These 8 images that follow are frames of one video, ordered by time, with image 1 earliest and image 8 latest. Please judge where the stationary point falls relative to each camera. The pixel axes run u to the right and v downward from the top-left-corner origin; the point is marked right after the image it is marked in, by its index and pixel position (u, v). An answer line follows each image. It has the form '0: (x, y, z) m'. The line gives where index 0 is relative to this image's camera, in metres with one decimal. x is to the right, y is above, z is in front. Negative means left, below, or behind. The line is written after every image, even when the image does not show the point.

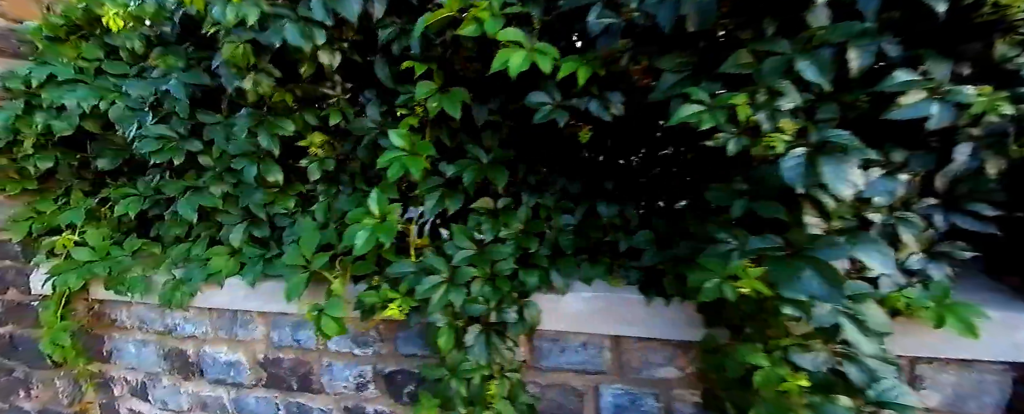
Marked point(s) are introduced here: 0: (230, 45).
0: (-0.7, +0.4, +1.0) m
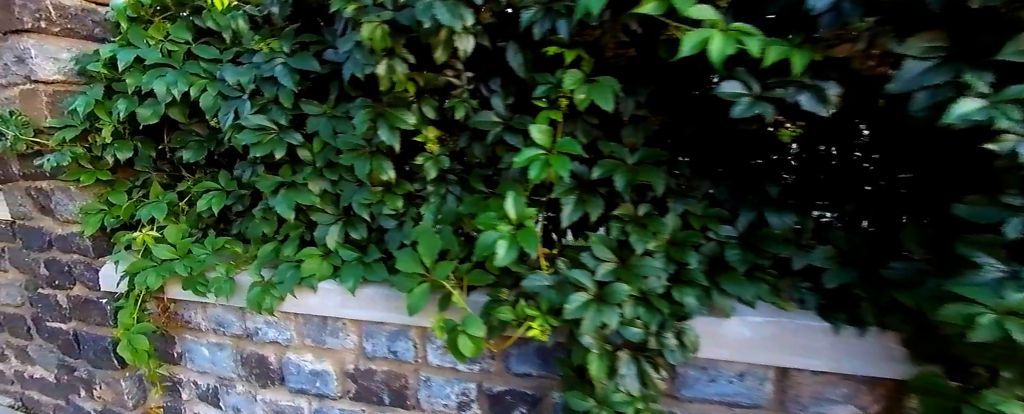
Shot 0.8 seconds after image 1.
0: (-0.3, +0.4, +0.8) m
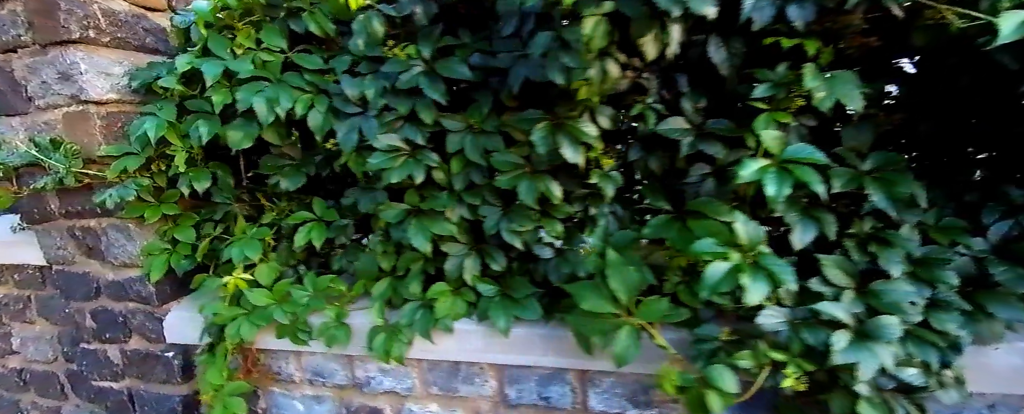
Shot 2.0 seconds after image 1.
0: (+0.1, +0.3, +0.7) m
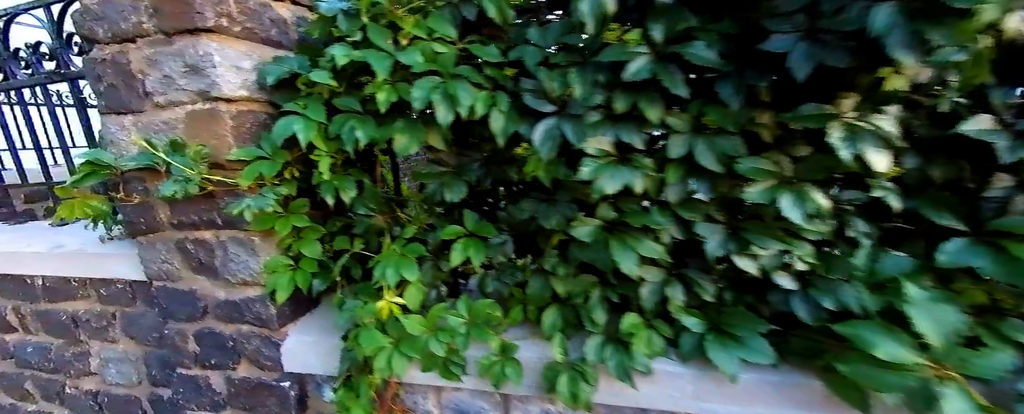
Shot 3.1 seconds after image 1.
0: (+0.6, +0.3, +0.5) m
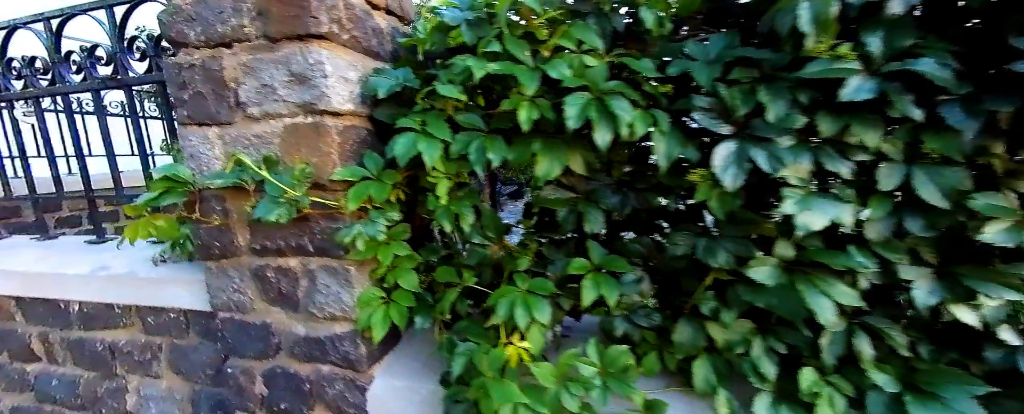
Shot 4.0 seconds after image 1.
0: (+0.9, +0.2, +0.4) m
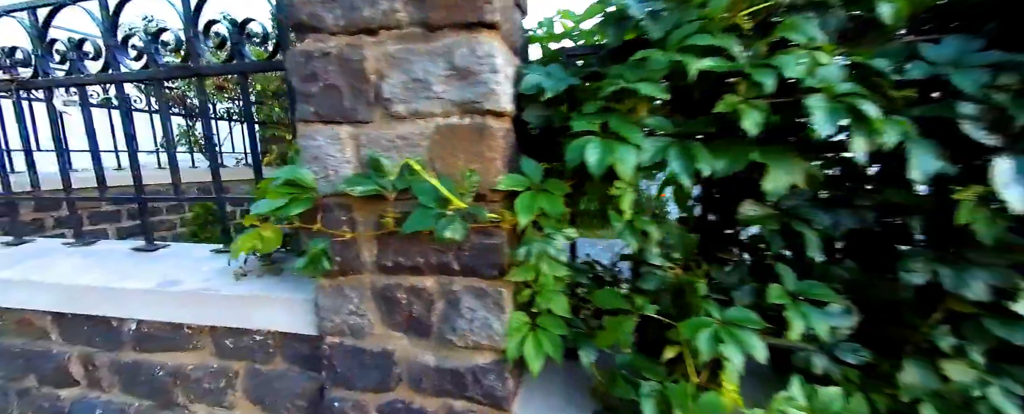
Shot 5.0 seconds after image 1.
0: (+1.3, +0.2, +0.4) m
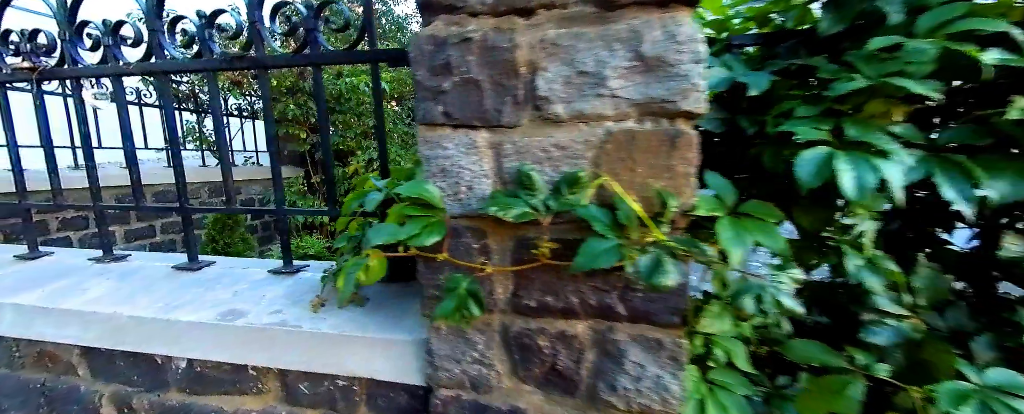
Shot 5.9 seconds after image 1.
0: (+1.6, +0.1, +0.2) m
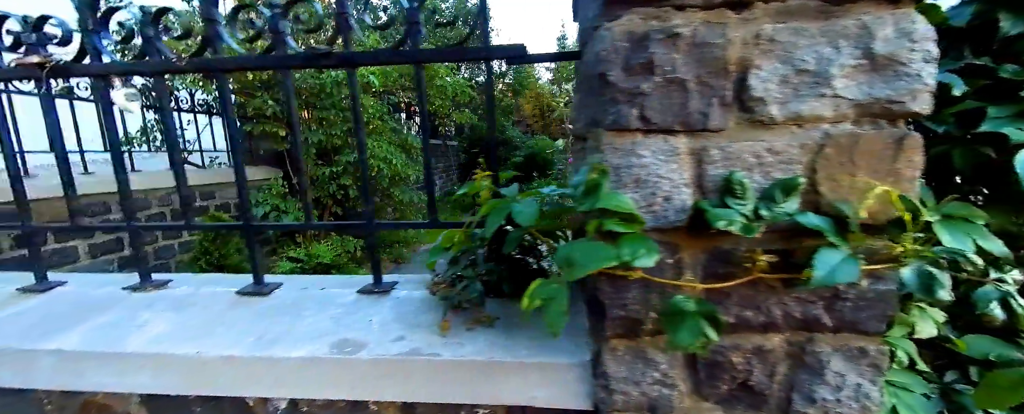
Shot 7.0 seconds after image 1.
0: (+2.0, +0.2, +0.3) m
